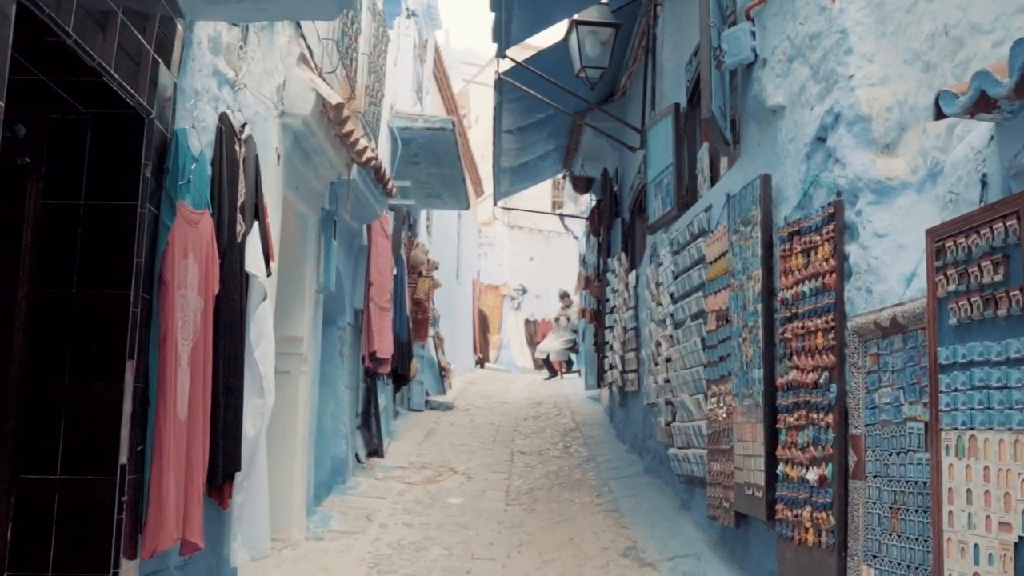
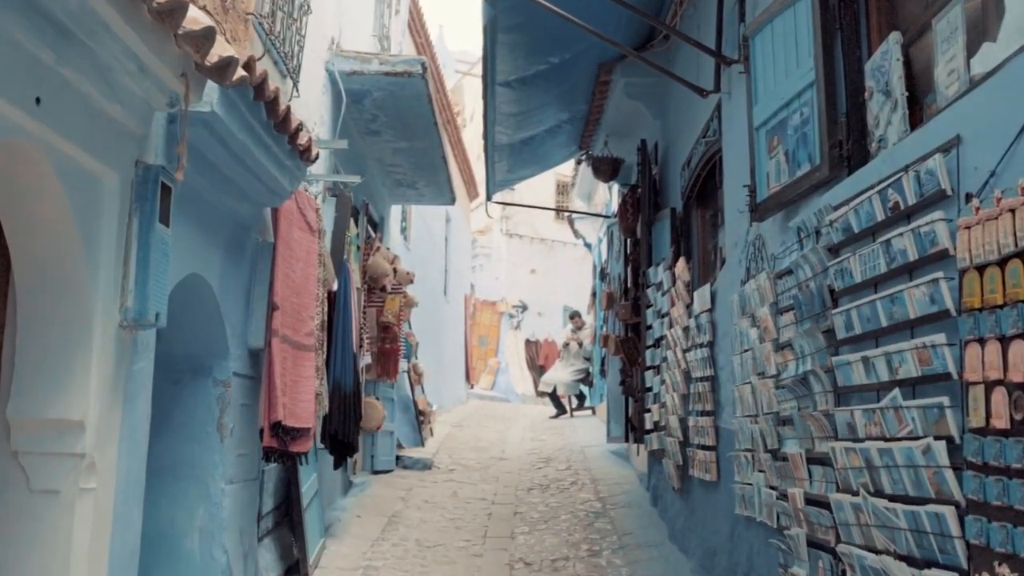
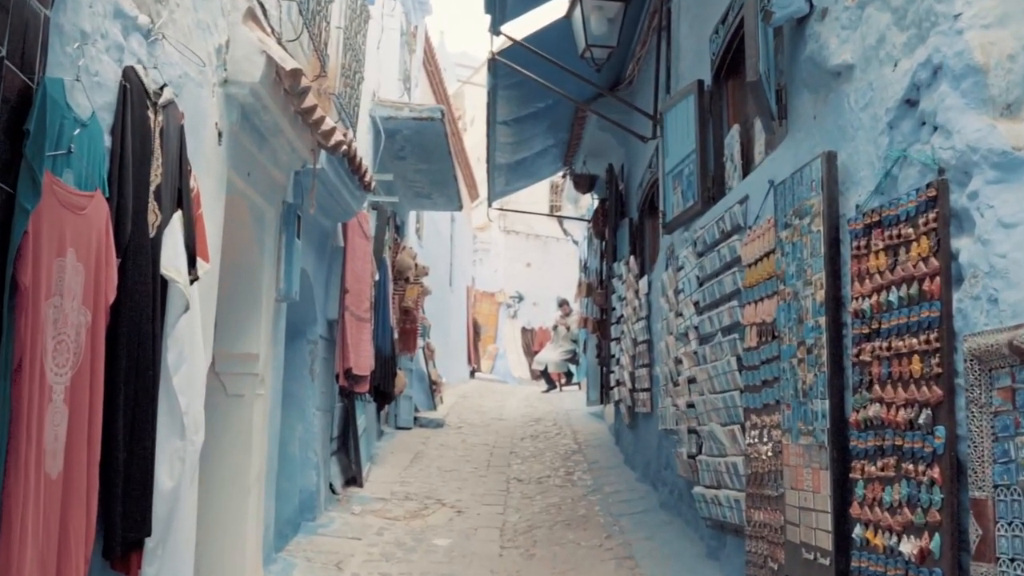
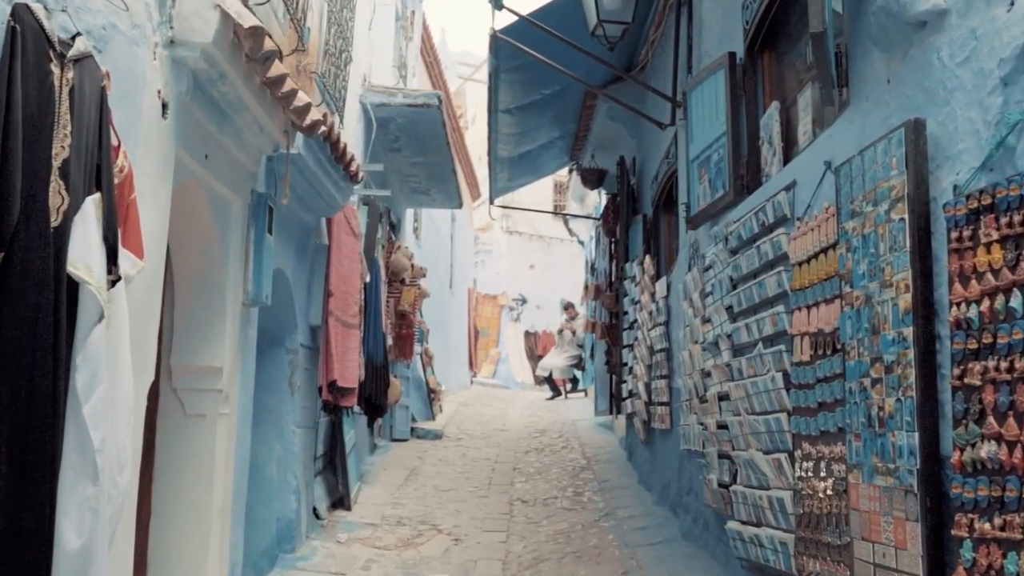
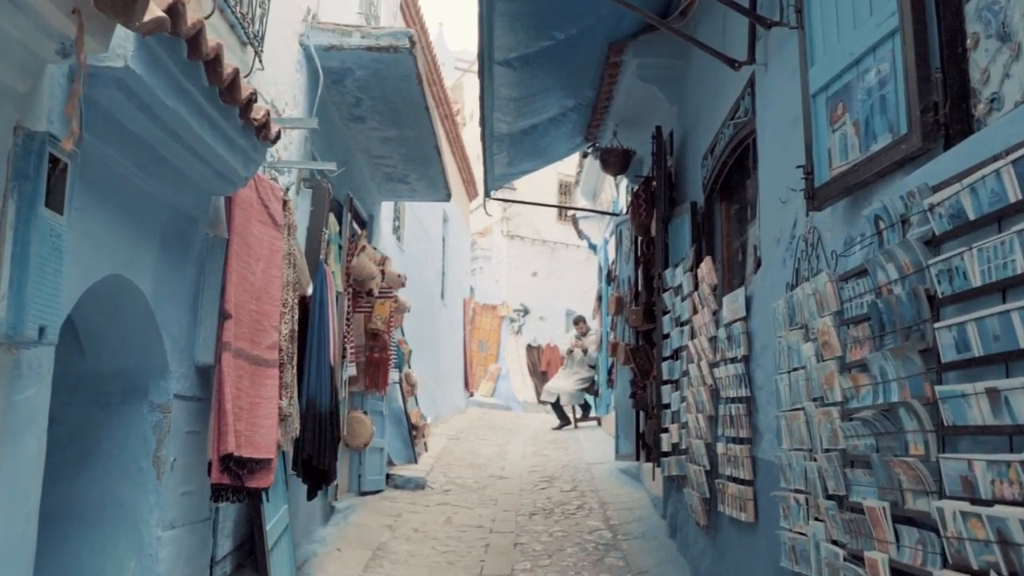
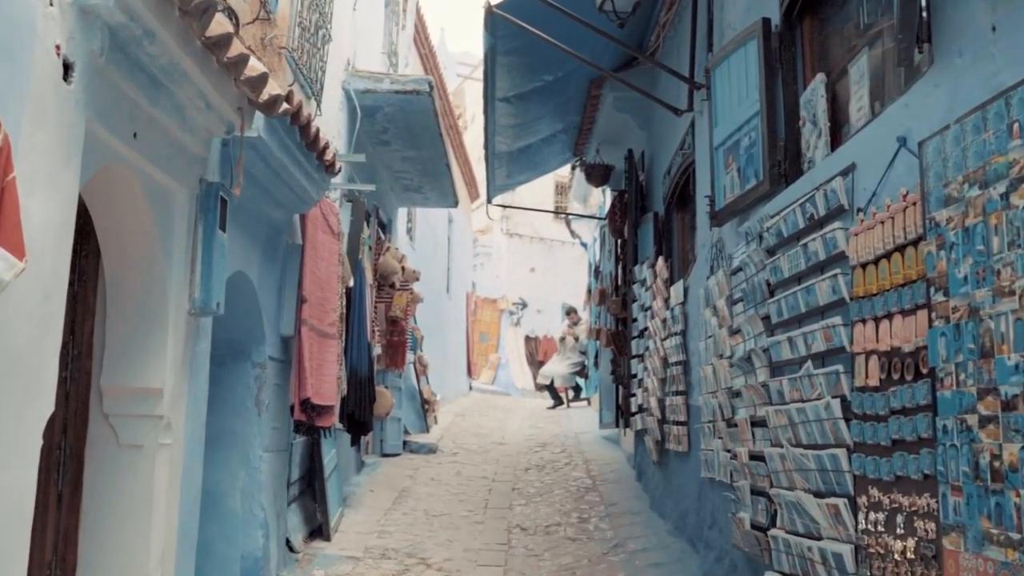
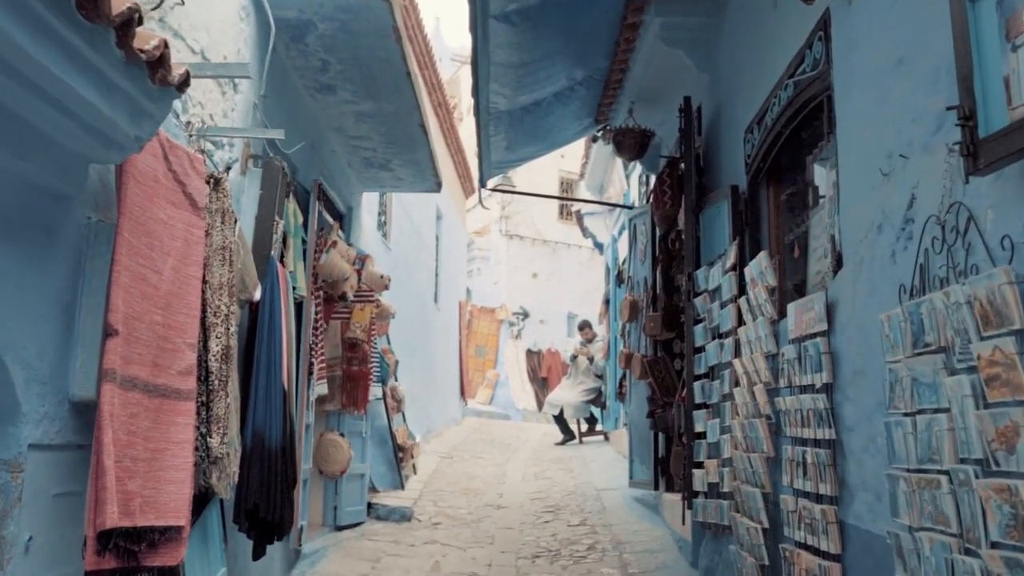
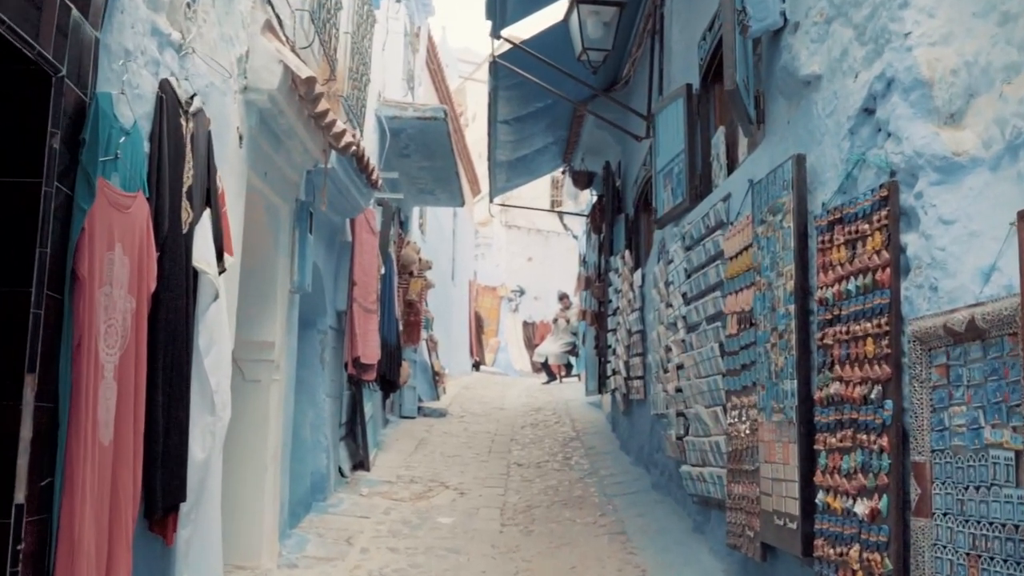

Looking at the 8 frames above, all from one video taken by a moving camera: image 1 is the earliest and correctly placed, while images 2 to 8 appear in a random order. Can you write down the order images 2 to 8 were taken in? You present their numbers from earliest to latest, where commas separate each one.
8, 3, 4, 6, 2, 5, 7
